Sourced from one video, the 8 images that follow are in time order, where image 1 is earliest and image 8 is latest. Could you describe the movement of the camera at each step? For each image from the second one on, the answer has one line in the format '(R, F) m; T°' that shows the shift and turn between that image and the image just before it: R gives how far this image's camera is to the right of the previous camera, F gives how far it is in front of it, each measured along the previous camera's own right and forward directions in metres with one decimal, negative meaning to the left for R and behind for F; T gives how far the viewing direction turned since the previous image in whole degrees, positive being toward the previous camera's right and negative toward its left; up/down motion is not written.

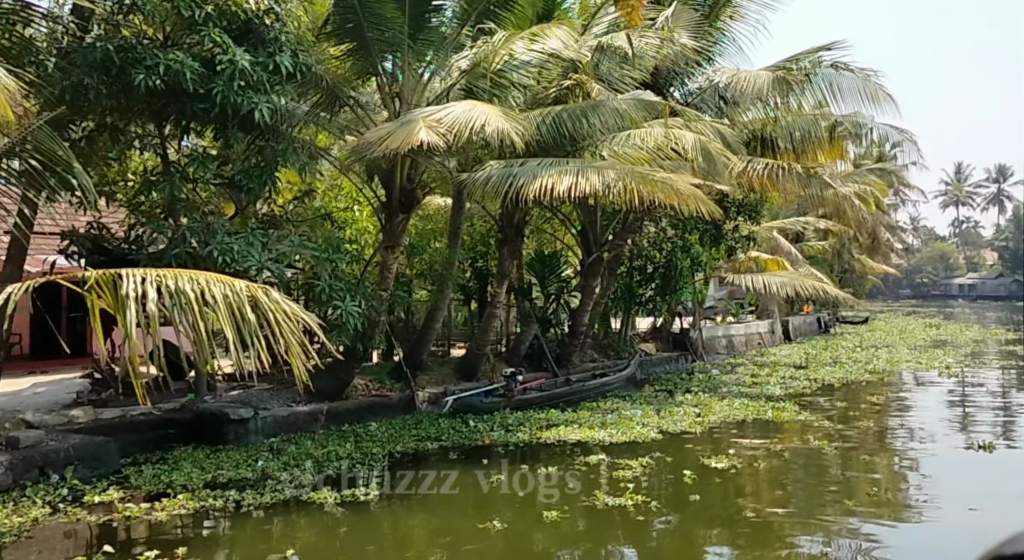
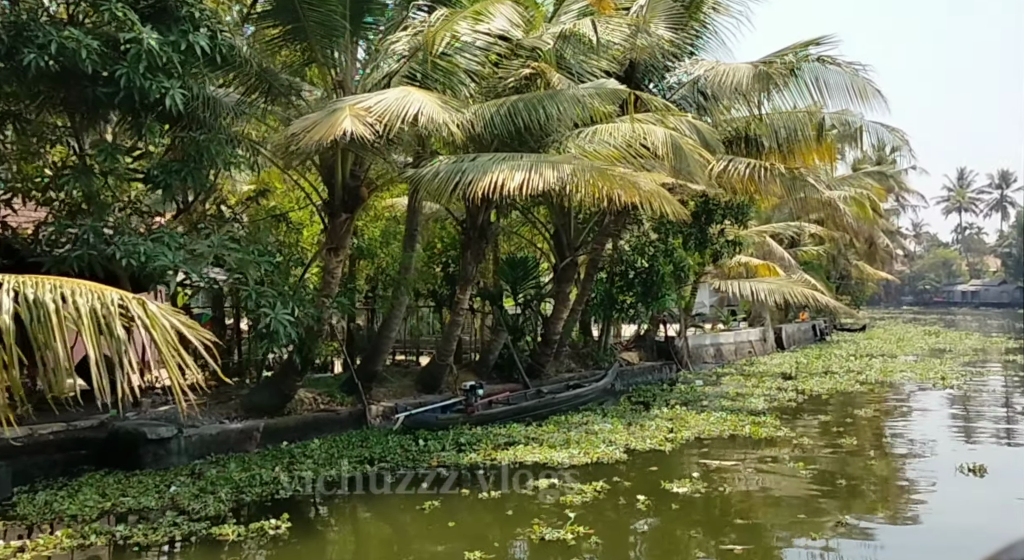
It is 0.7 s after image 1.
(+0.5, +0.9) m; 0°
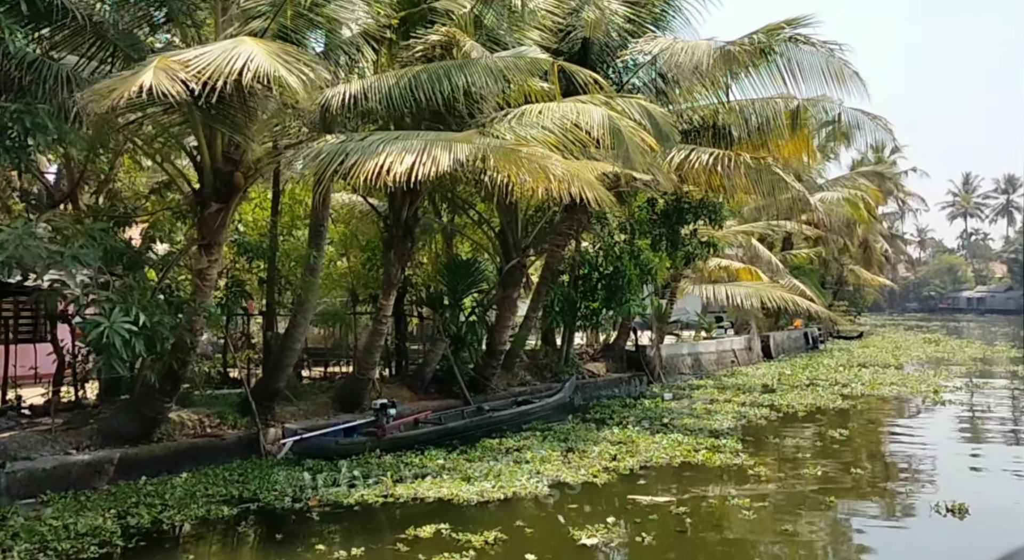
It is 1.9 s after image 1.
(+1.0, +1.6) m; 0°
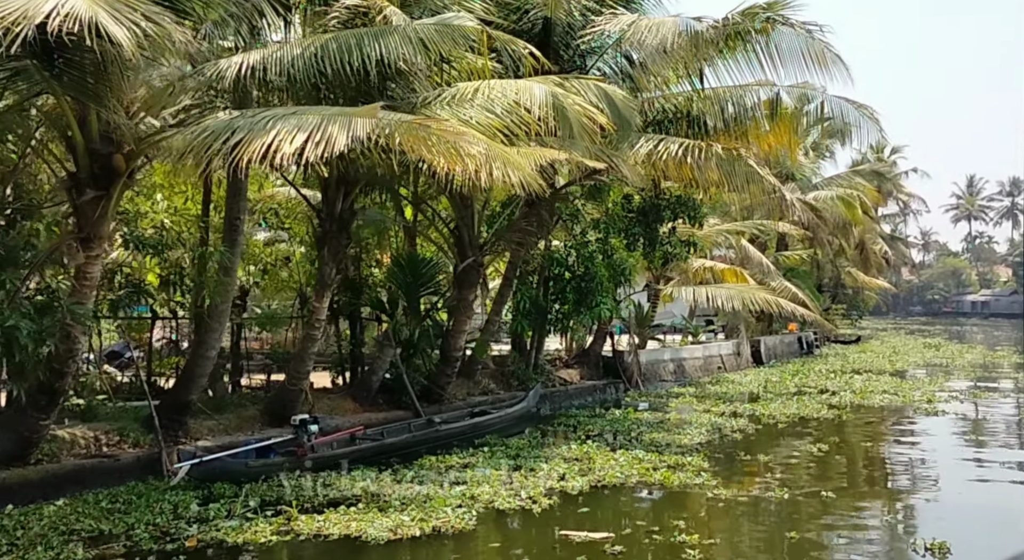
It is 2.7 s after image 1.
(+0.7, +1.1) m; 0°
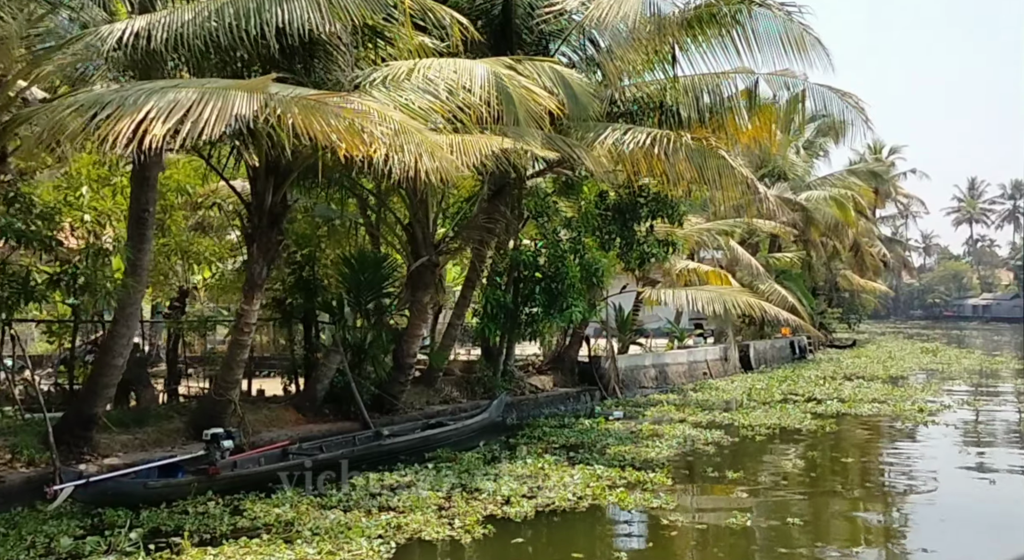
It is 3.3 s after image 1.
(+0.6, +0.9) m; 0°
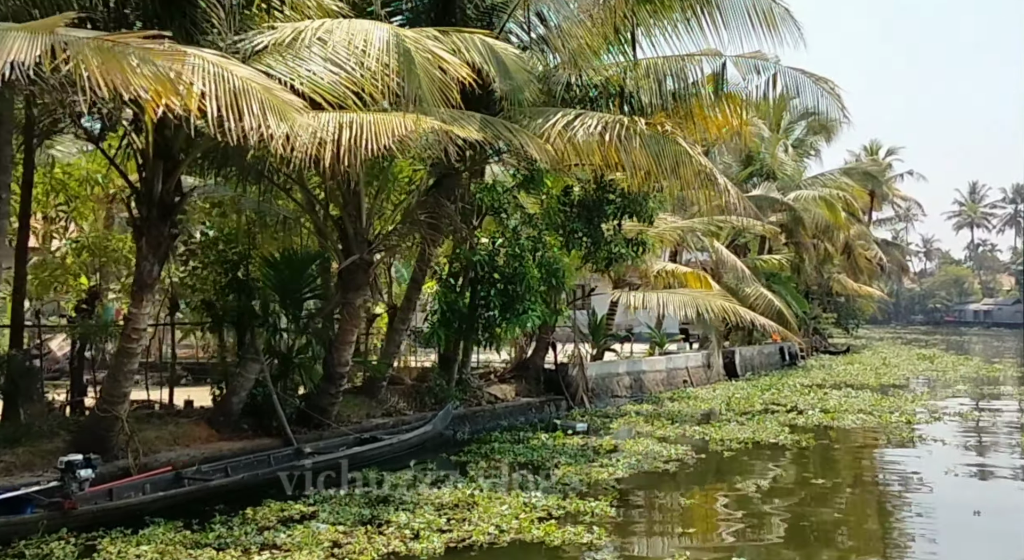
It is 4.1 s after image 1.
(+0.7, +1.2) m; 0°
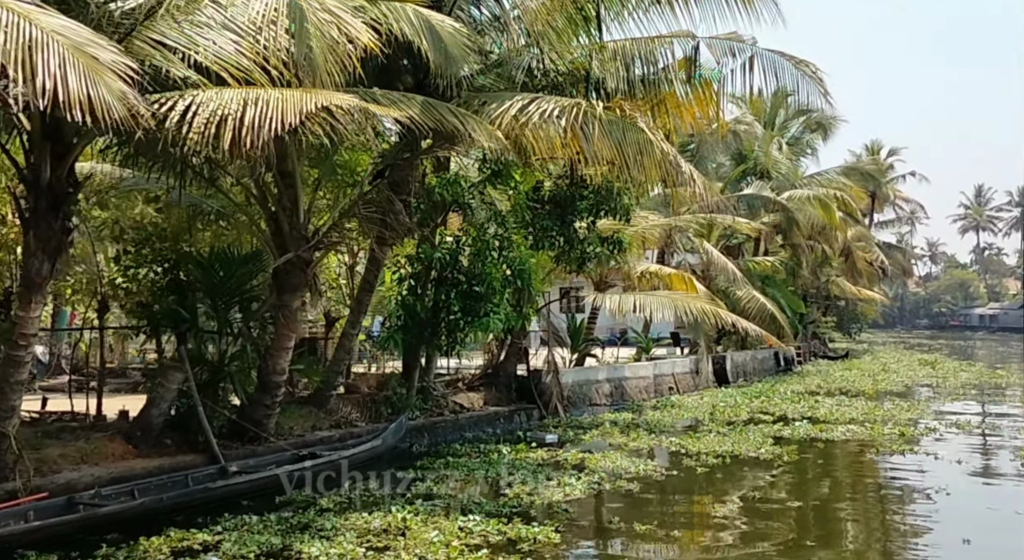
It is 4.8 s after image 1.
(+0.6, +1.0) m; 0°
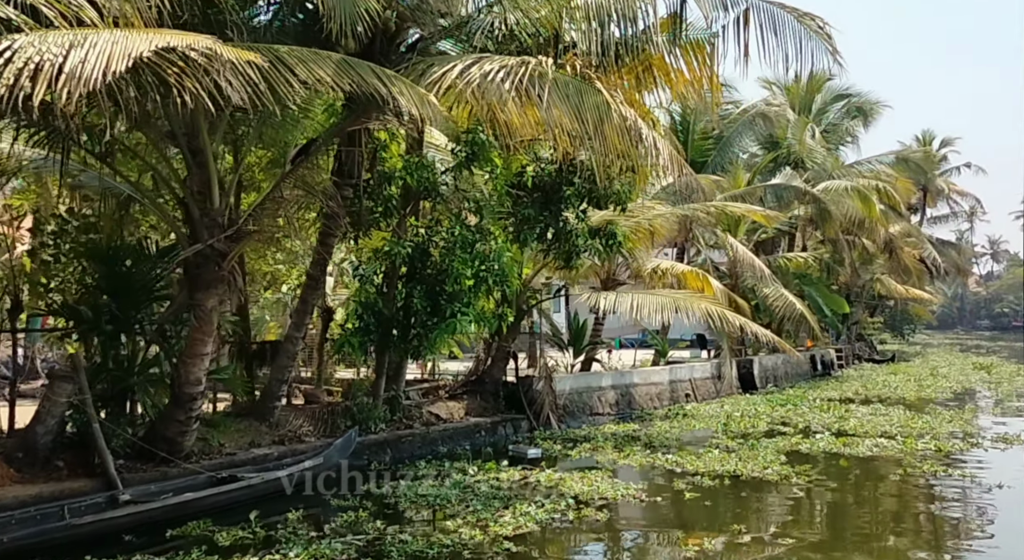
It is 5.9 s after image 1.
(+1.0, +1.6) m; -3°
